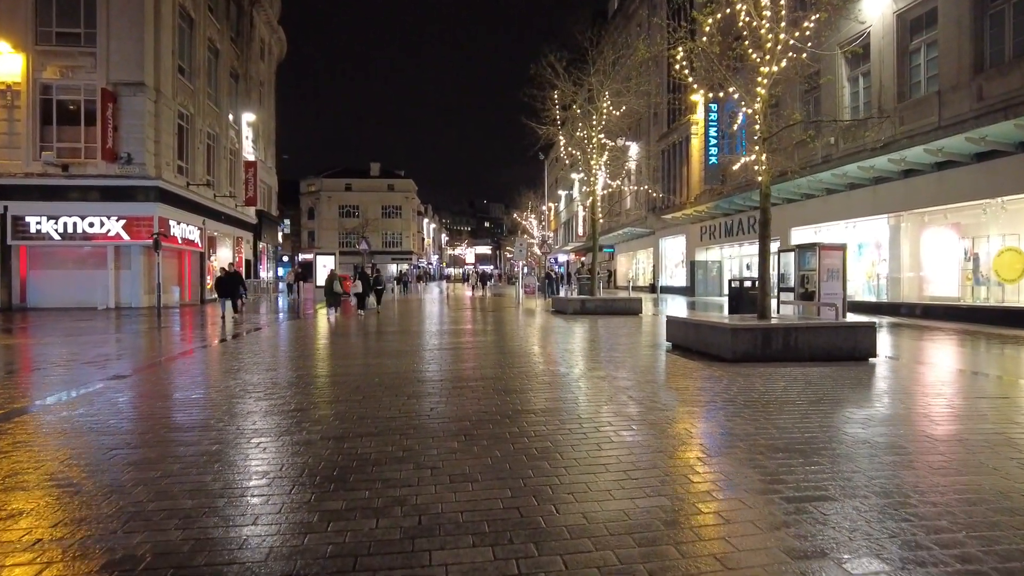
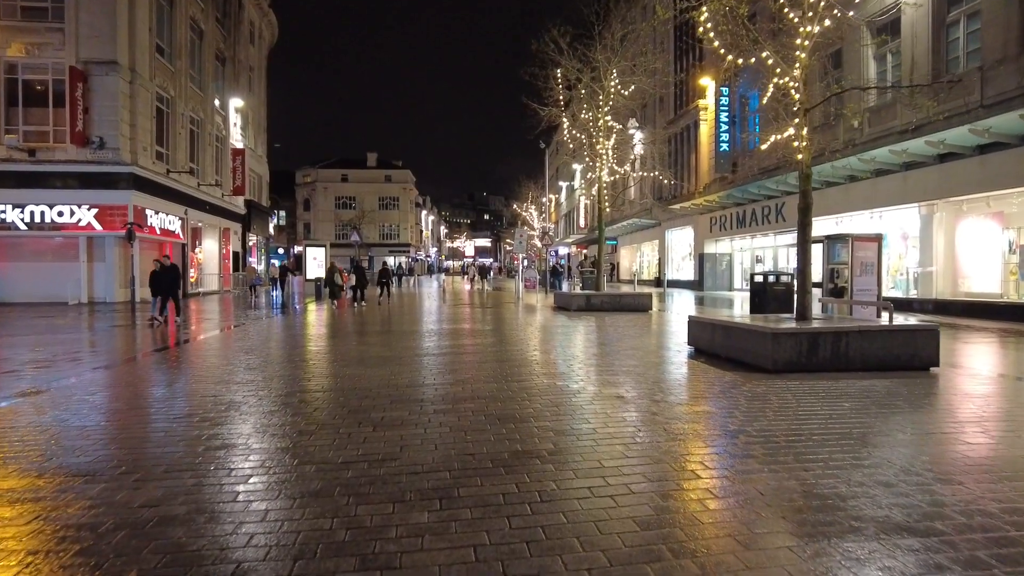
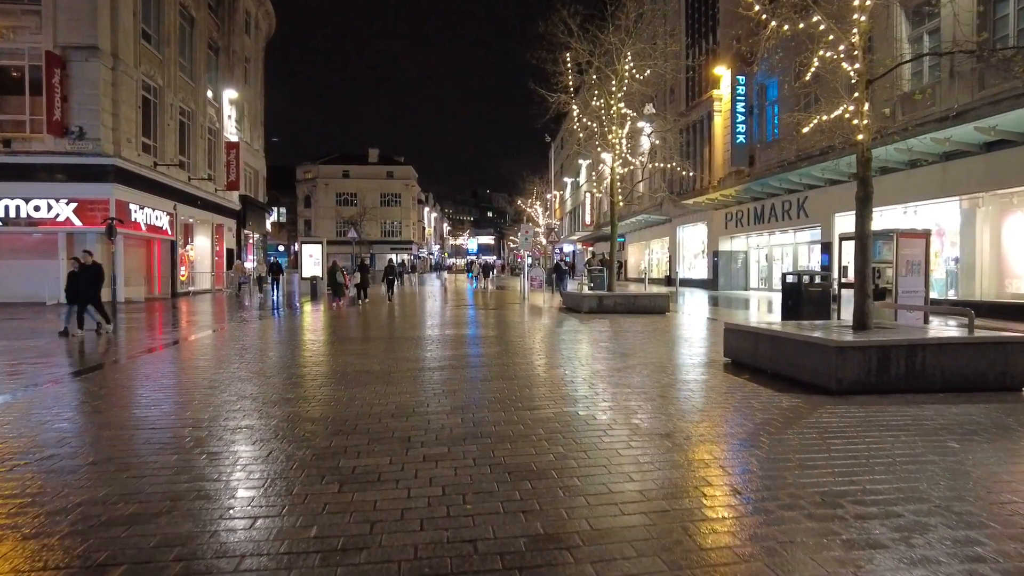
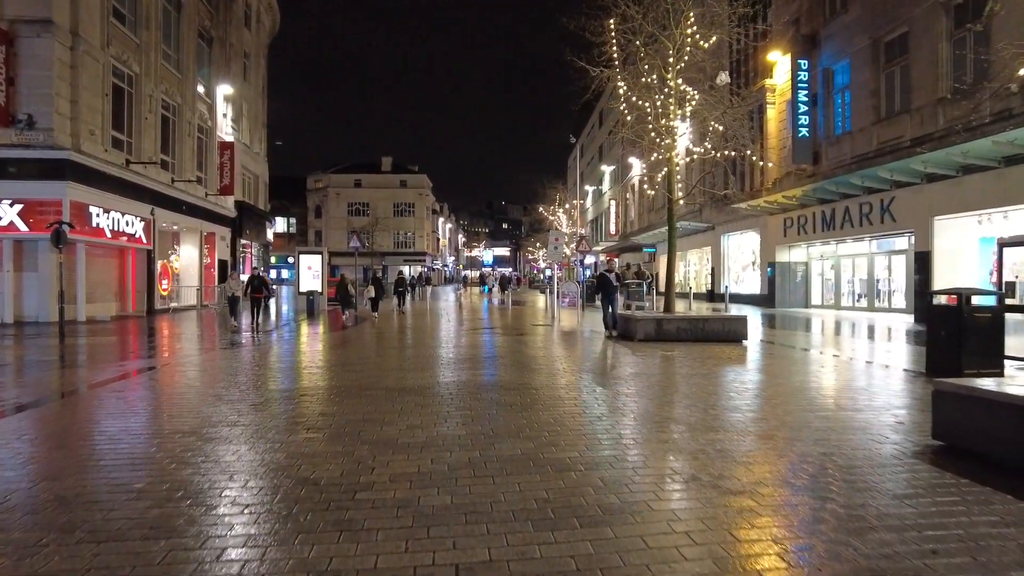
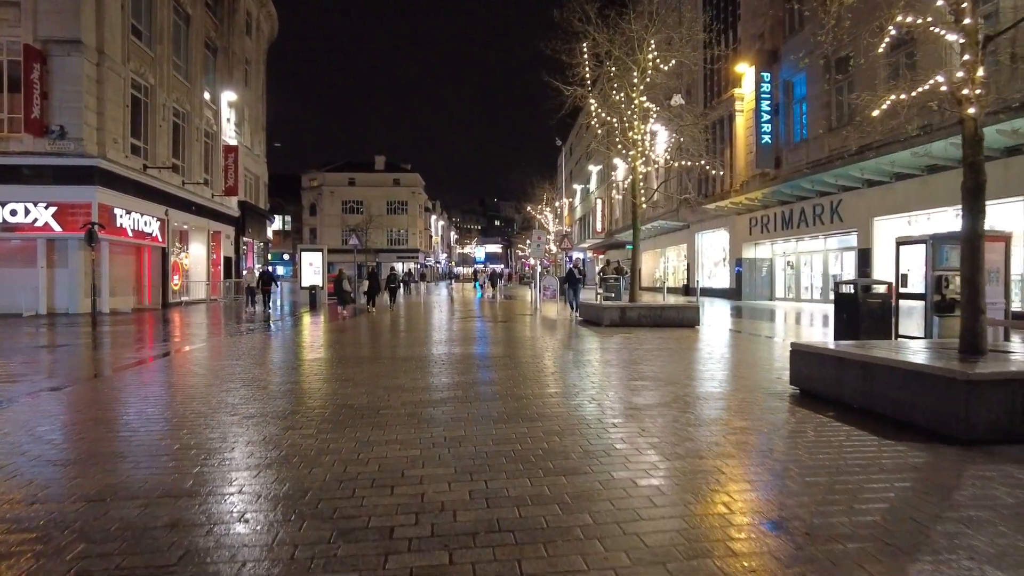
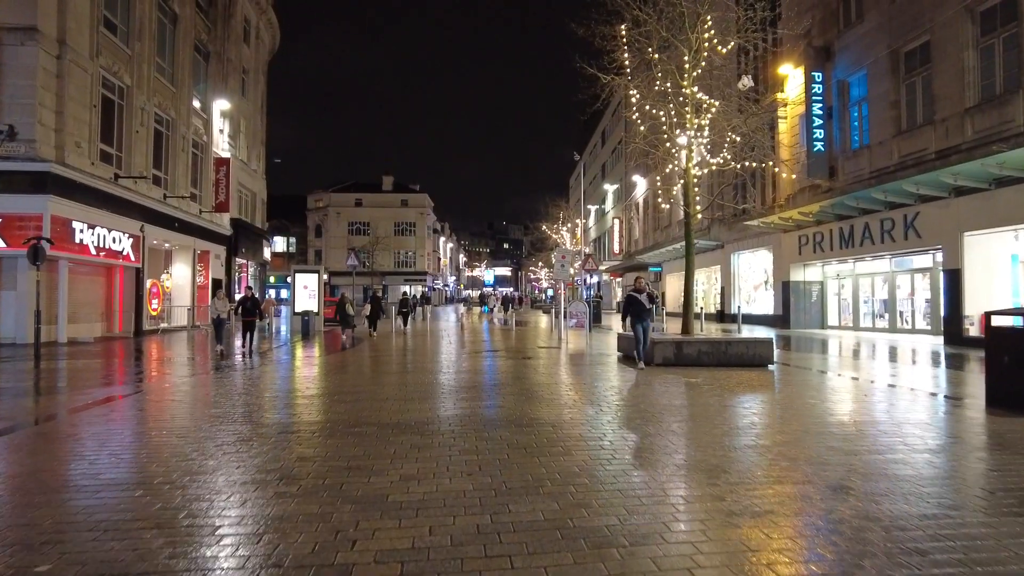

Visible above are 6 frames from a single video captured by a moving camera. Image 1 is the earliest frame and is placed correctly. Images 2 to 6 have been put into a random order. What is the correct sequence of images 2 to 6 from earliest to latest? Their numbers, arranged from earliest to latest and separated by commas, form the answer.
2, 3, 5, 4, 6
